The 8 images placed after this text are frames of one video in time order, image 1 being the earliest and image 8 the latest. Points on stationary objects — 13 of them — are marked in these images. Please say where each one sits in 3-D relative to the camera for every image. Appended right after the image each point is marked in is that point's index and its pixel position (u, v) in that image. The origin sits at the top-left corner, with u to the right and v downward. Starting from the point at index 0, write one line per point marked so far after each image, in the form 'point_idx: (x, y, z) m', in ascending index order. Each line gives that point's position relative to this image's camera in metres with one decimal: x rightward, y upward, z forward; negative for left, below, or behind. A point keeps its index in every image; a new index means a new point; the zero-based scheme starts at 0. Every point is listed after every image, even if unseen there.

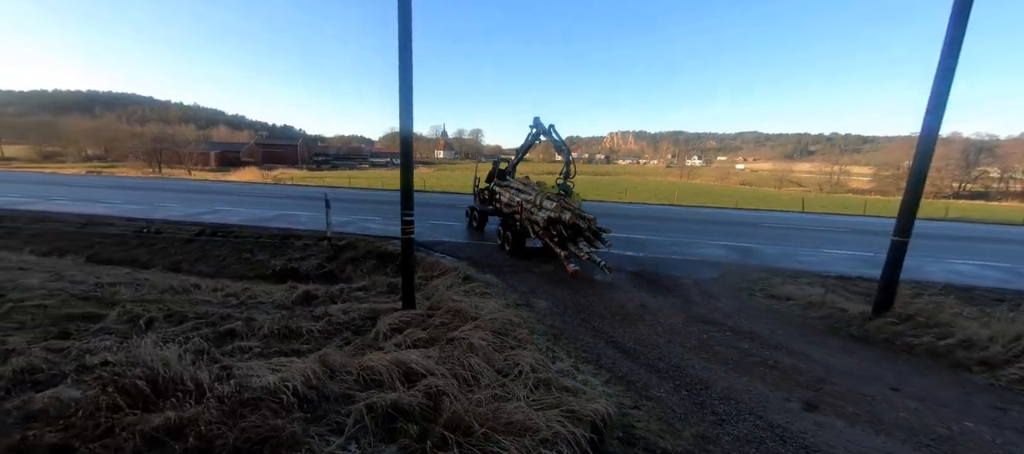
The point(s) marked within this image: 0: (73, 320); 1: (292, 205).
0: (-6.0, -1.3, +4.3) m
1: (-9.5, +0.9, +13.5) m
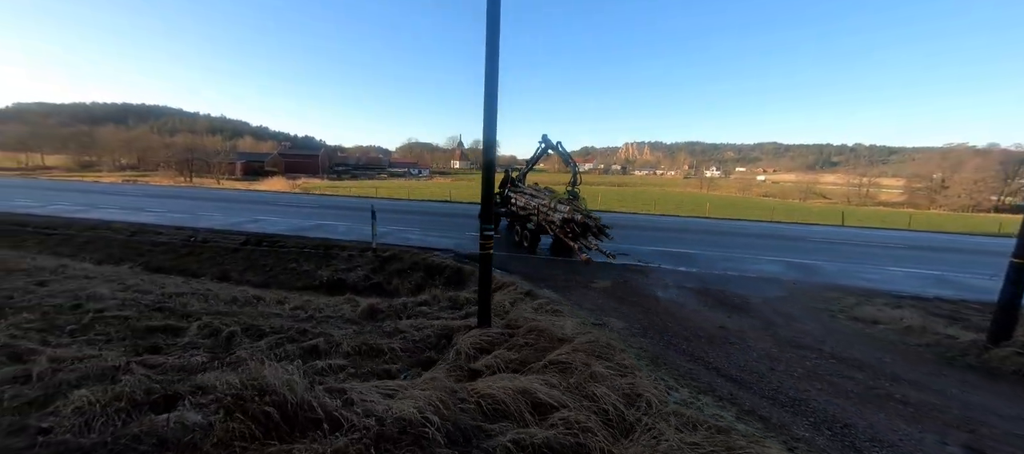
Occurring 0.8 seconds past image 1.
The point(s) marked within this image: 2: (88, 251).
0: (-4.8, -1.4, +4.2) m
1: (-8.0, +0.5, +13.6) m
2: (-12.0, -0.7, +8.4) m
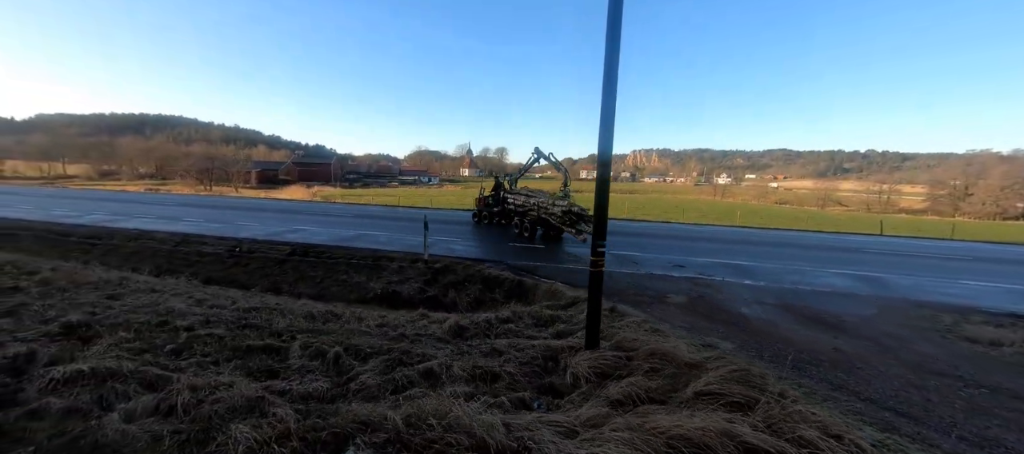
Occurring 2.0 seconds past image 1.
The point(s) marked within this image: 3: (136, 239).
0: (-3.3, -1.6, +4.0) m
1: (-6.3, +0.1, +13.5) m
2: (-10.4, -1.0, +8.3) m
3: (-11.7, -0.3, +9.7) m
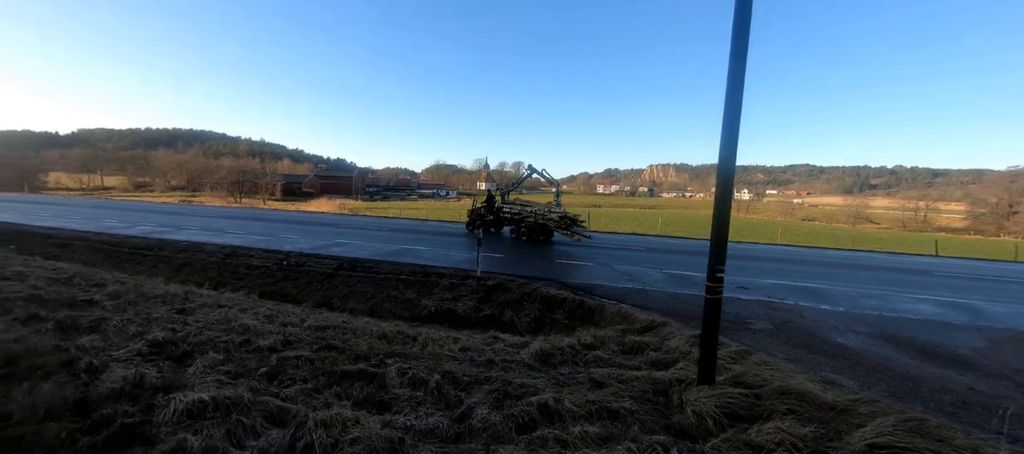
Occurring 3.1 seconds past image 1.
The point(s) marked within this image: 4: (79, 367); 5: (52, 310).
0: (-1.9, -1.9, +3.8) m
1: (-4.6, -0.5, +13.4) m
2: (-8.8, -1.3, +8.3) m
3: (-10.1, -0.7, +9.8) m
4: (-4.4, -1.4, +3.2) m
5: (-7.2, -1.3, +4.8) m
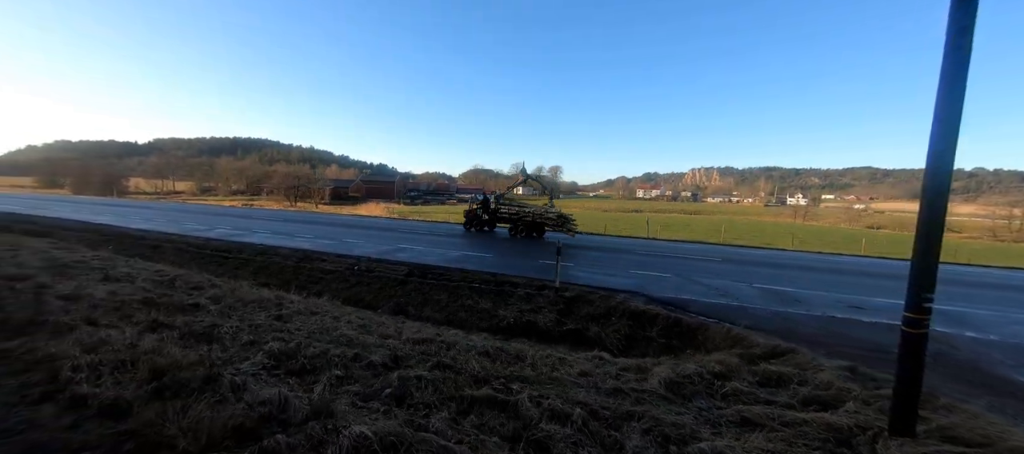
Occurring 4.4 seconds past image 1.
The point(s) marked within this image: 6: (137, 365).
0: (-0.2, -2.0, +3.4) m
1: (-2.1, -0.7, +13.2) m
2: (-6.8, -1.4, +8.5) m
3: (-8.0, -0.8, +10.1) m
4: (-2.8, -1.5, +3.0) m
5: (-5.4, -1.3, +4.9) m
6: (-3.8, -1.4, +3.1) m
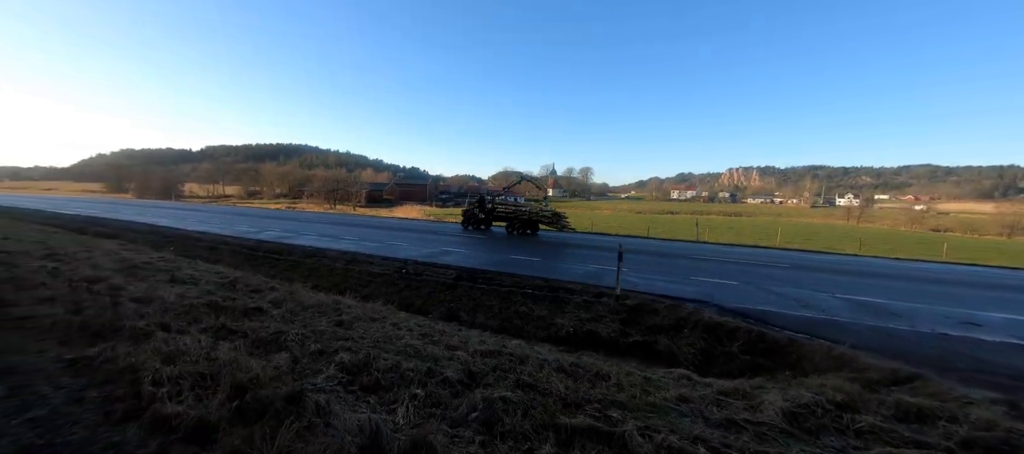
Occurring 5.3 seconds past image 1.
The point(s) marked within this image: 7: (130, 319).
0: (+0.8, -2.0, +2.9) m
1: (-0.4, -0.8, +12.9) m
2: (-5.4, -1.5, +8.5) m
3: (-6.4, -0.9, +10.1) m
4: (-1.8, -1.6, +2.7) m
5: (-4.3, -1.4, +4.8) m
6: (-2.7, -1.4, +2.9) m
7: (-5.0, -1.2, +4.1) m
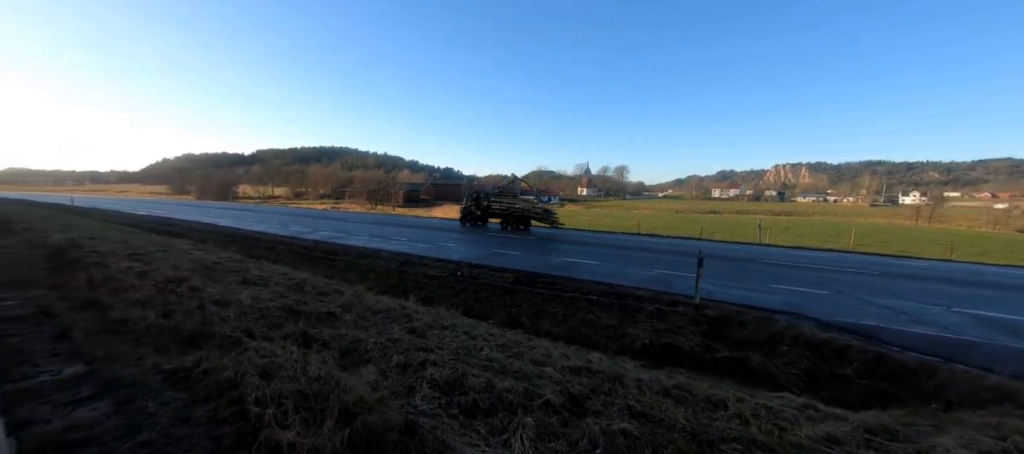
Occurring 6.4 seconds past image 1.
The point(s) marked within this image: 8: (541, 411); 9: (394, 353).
0: (+1.9, -2.1, +2.4) m
1: (+1.5, -0.9, +12.4) m
2: (-3.8, -1.5, +8.4) m
3: (-4.7, -0.9, +10.1) m
4: (-0.7, -1.6, +2.4) m
5: (-3.0, -1.4, +4.6) m
6: (-1.6, -1.5, +2.6) m
7: (-3.8, -1.2, +4.0) m
8: (+0.3, -1.9, +3.2) m
9: (-1.6, -1.7, +4.1) m
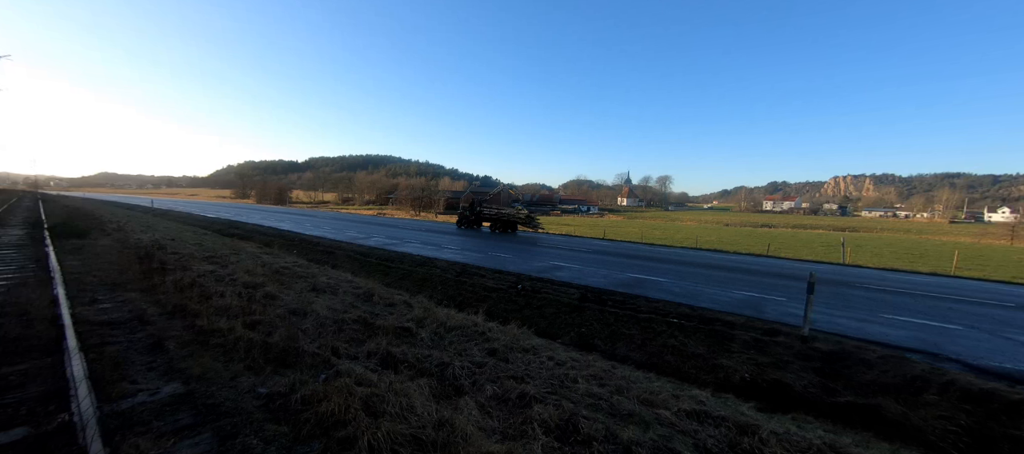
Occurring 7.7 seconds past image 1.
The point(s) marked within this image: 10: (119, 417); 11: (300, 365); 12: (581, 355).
0: (+3.0, -2.3, +1.6) m
1: (+3.5, -1.3, +11.6) m
2: (-2.2, -1.8, +8.1) m
3: (-2.9, -1.2, +9.9) m
4: (+0.4, -1.7, +1.9) m
5: (-1.7, -1.6, +4.3) m
6: (-0.5, -1.6, +2.2) m
7: (-2.5, -1.3, +3.8) m
8: (+1.4, -2.1, +2.6) m
9: (-0.3, -1.8, +3.7) m
10: (-2.8, -1.4, +2.2) m
11: (-2.2, -1.4, +3.2) m
12: (+1.2, -2.2, +5.4) m
